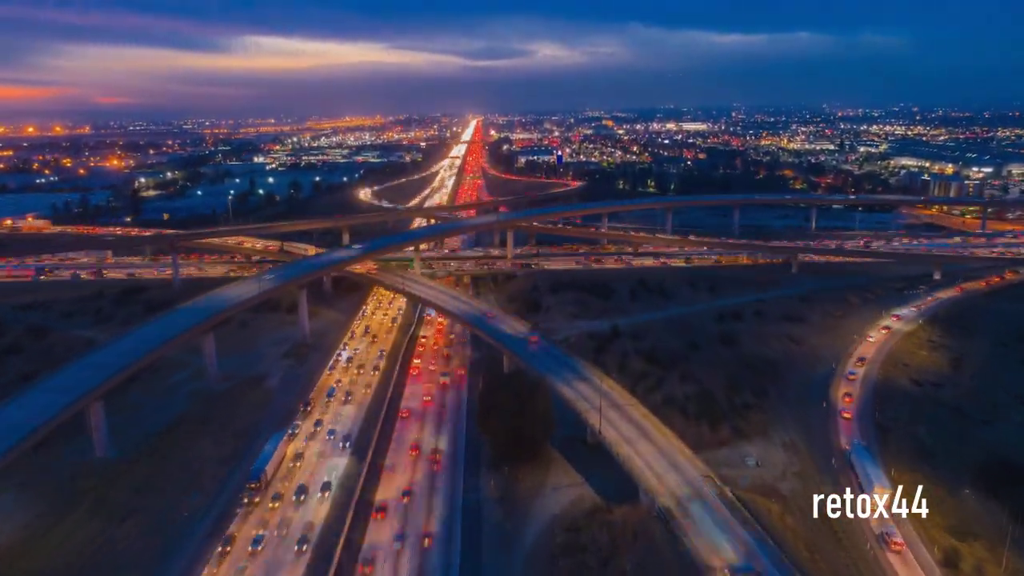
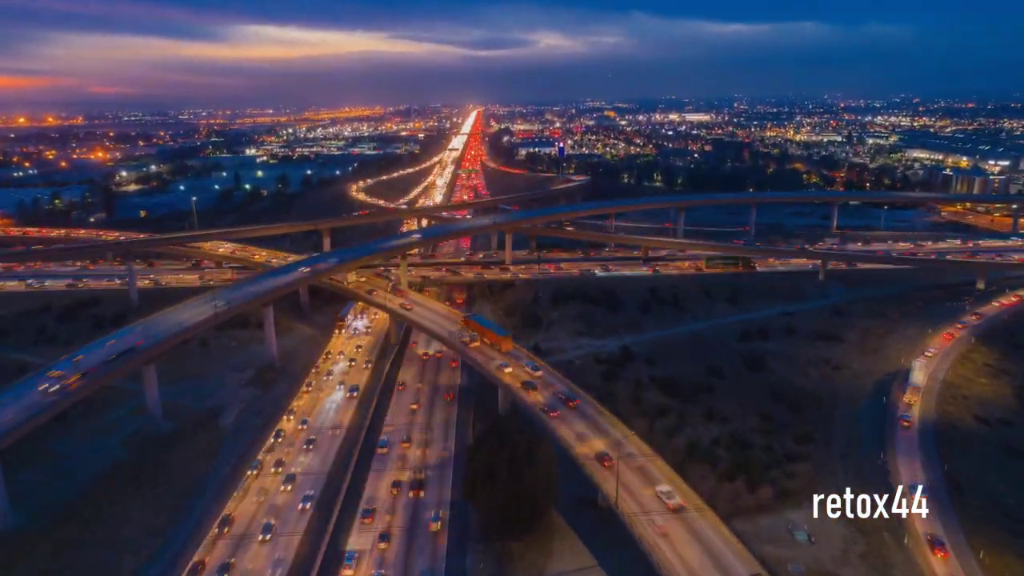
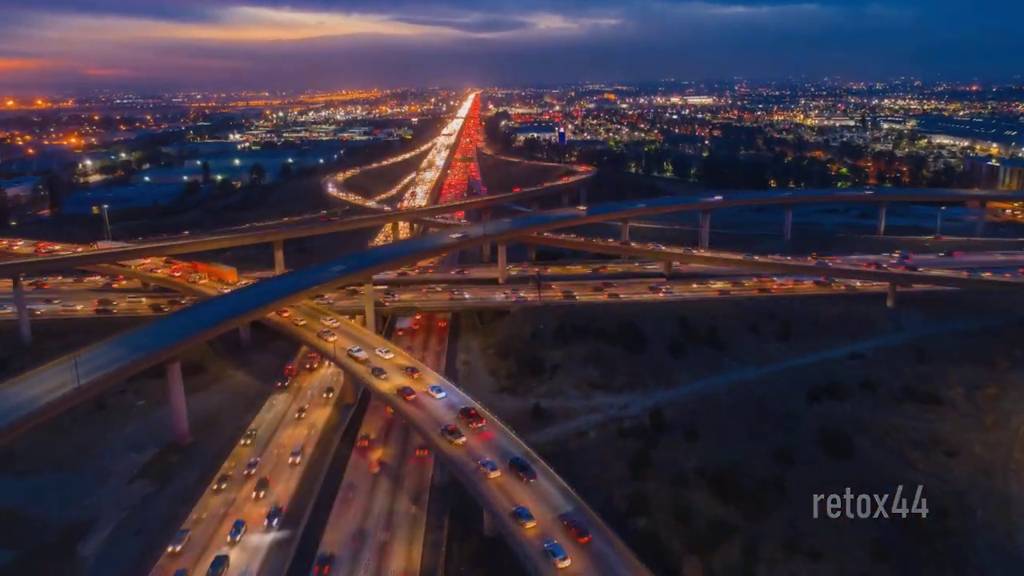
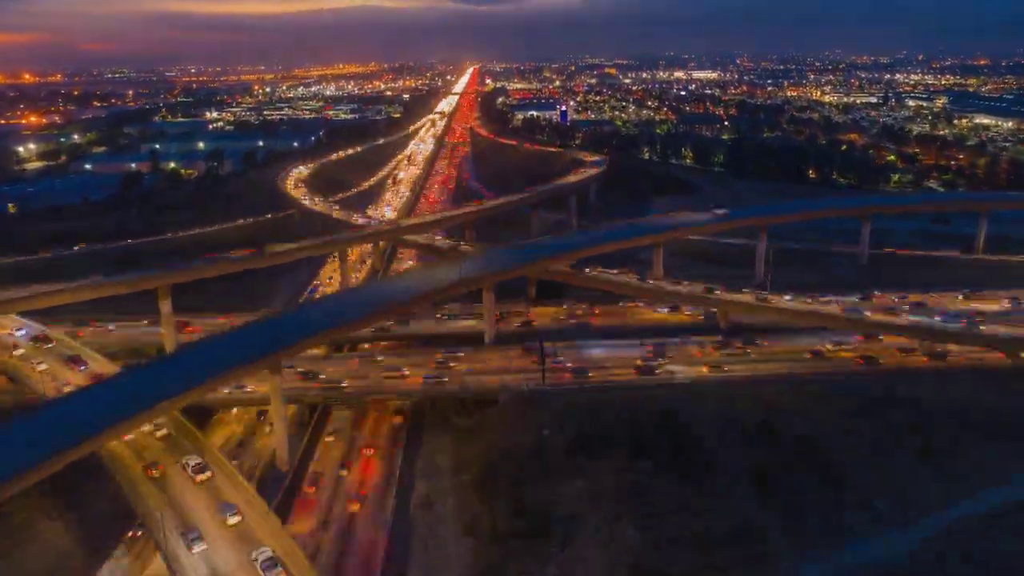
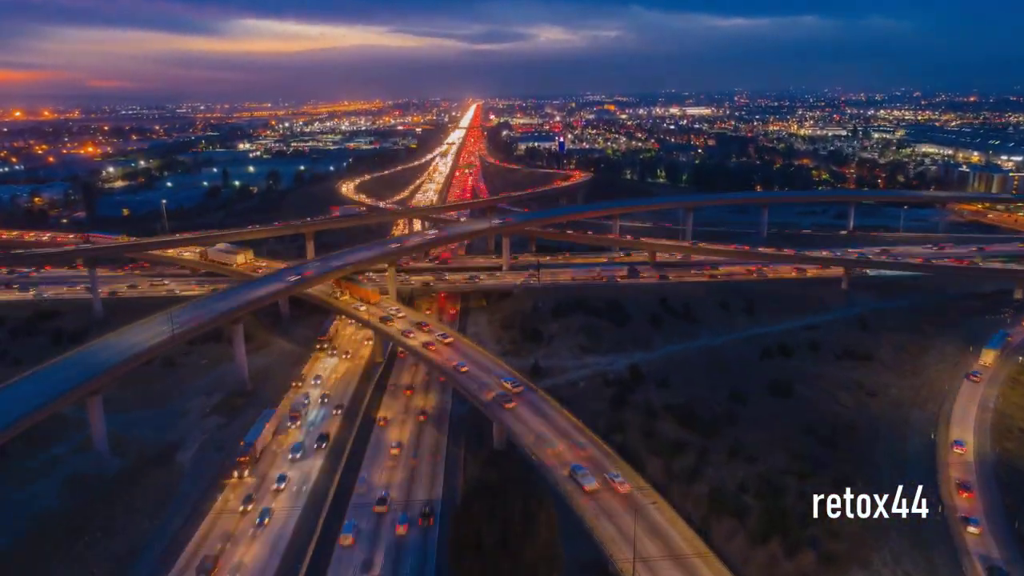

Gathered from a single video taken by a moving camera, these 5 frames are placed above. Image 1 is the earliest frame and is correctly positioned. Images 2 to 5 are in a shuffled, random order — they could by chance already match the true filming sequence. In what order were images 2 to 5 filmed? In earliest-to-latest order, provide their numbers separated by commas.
2, 5, 3, 4
